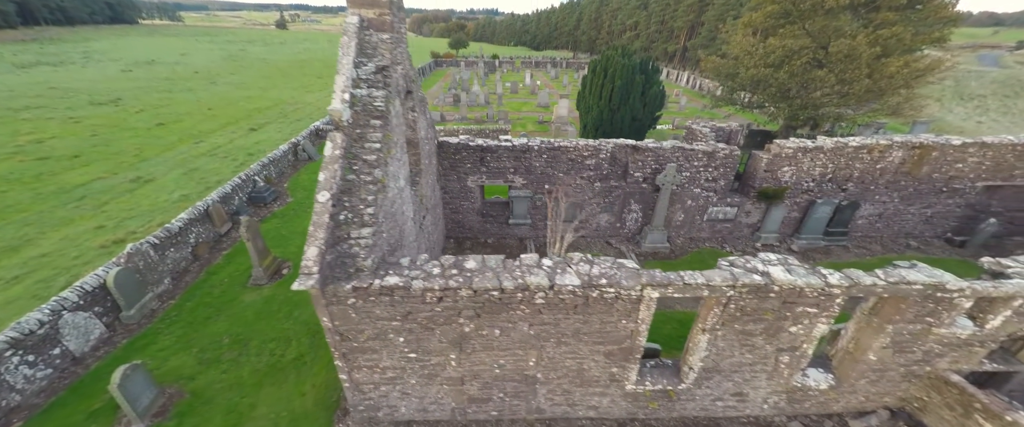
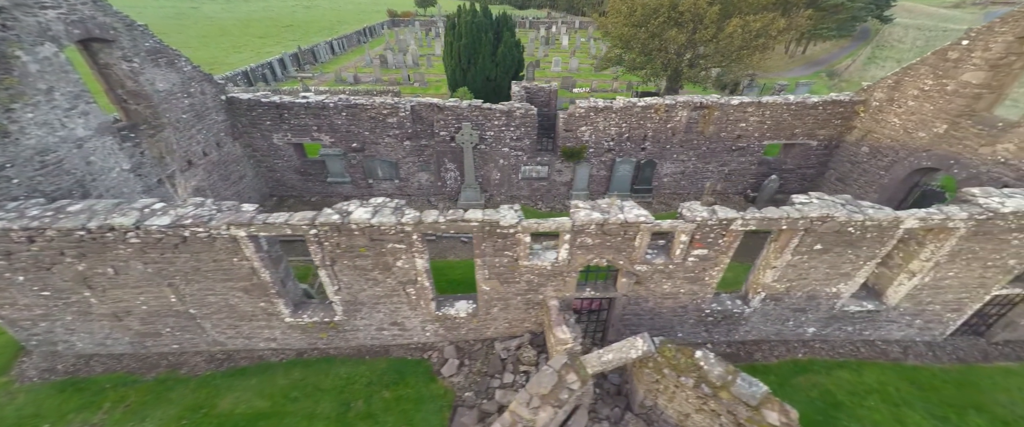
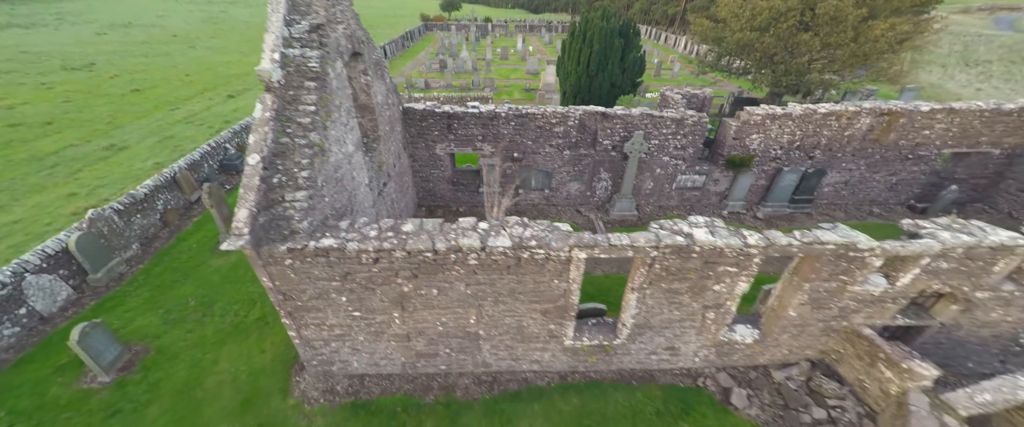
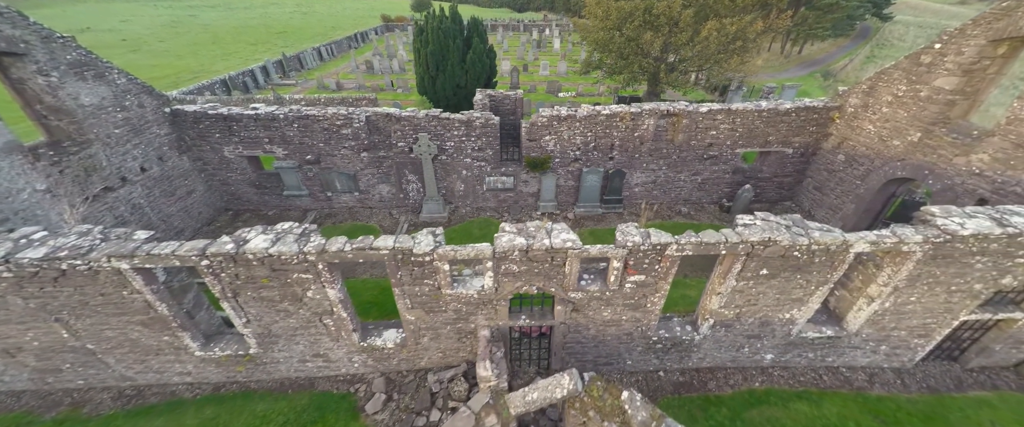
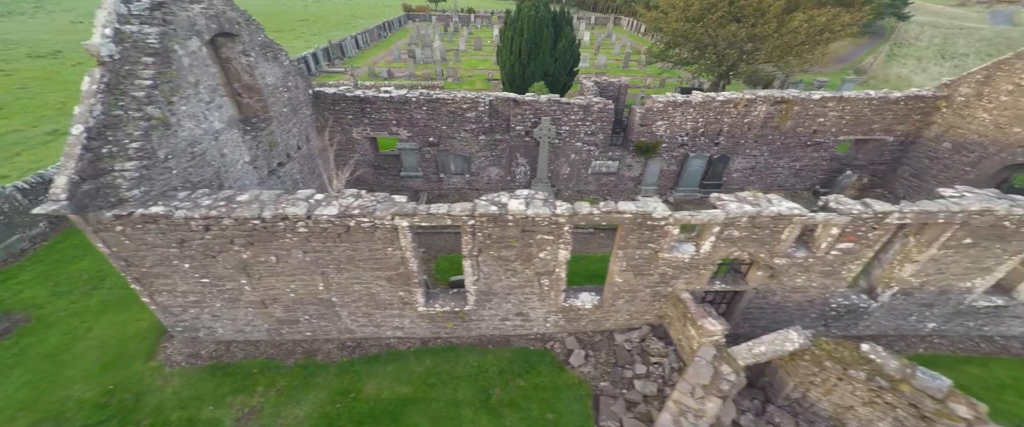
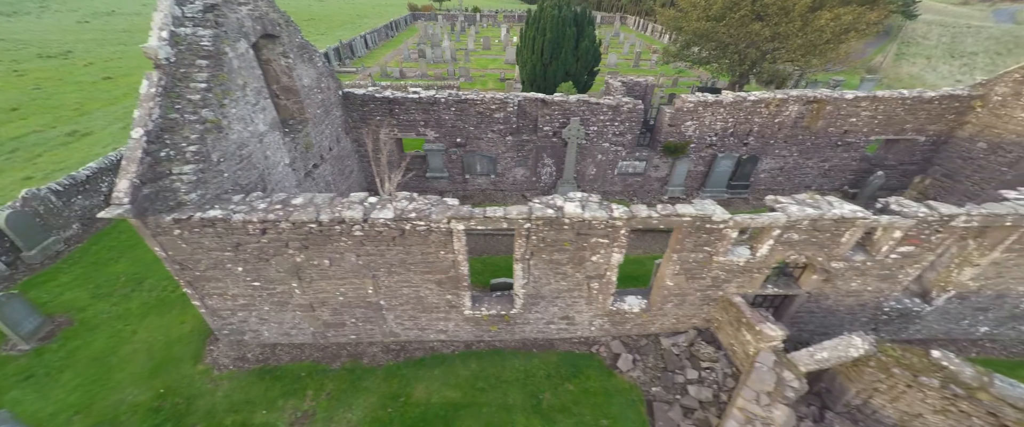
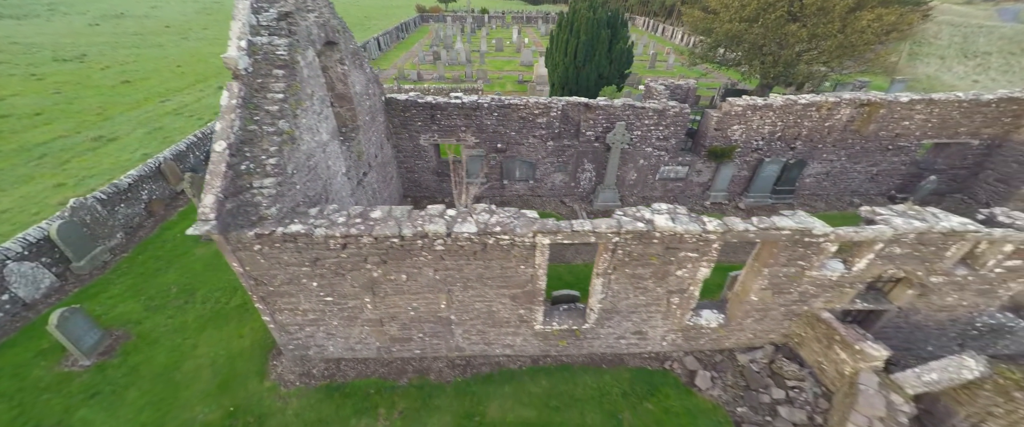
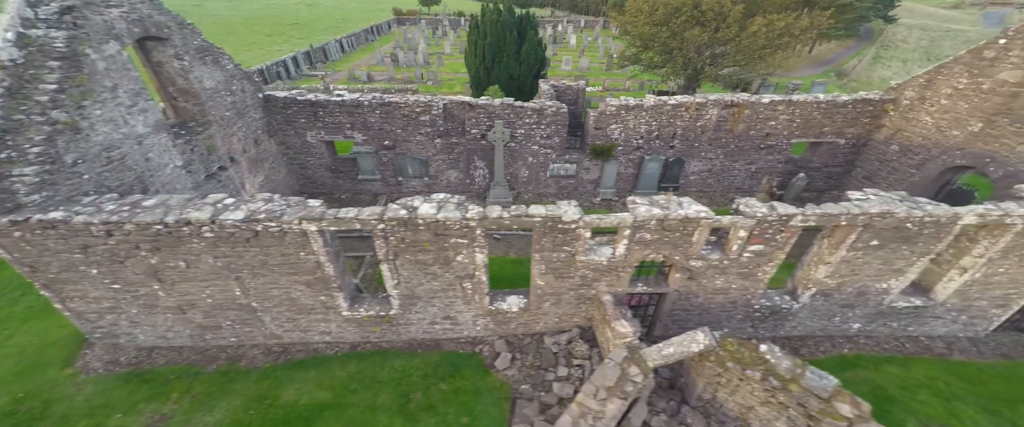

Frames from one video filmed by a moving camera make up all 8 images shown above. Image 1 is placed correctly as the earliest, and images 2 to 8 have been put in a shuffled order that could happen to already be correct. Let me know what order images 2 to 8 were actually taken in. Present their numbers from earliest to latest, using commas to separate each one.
3, 7, 6, 5, 8, 2, 4
